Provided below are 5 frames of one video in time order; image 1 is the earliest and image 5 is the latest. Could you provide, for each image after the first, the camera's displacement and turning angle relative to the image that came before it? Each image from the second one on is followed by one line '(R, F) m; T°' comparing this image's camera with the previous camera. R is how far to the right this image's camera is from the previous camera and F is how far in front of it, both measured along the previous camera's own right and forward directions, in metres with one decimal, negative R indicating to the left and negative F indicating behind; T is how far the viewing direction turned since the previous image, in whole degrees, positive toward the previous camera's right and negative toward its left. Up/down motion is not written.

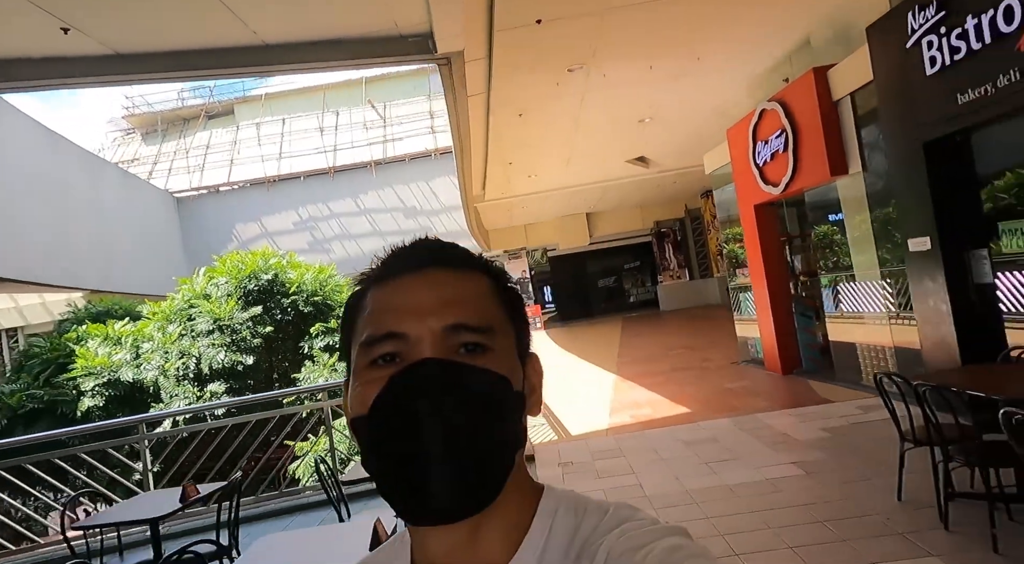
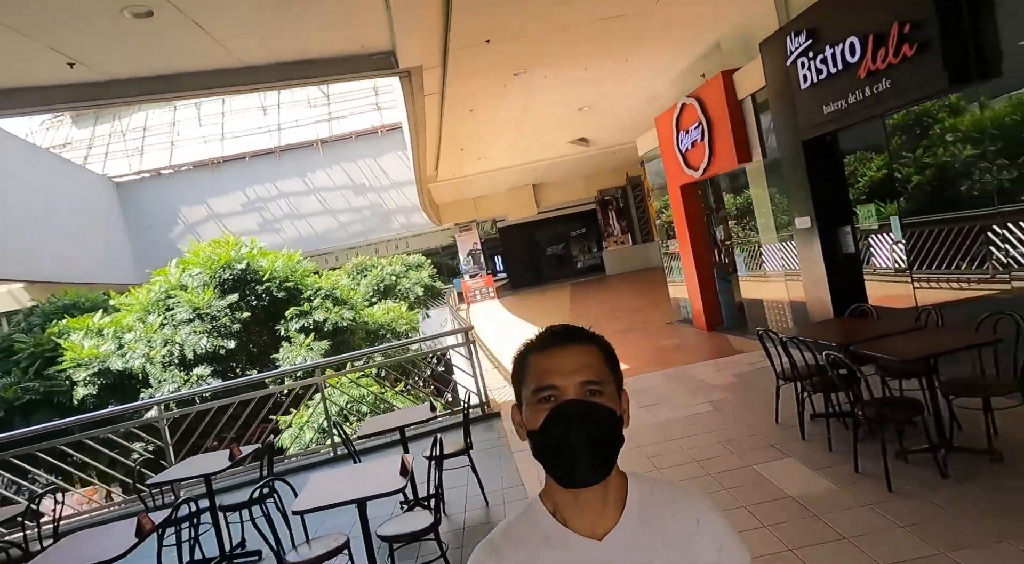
(-0.1, -0.8) m; +5°
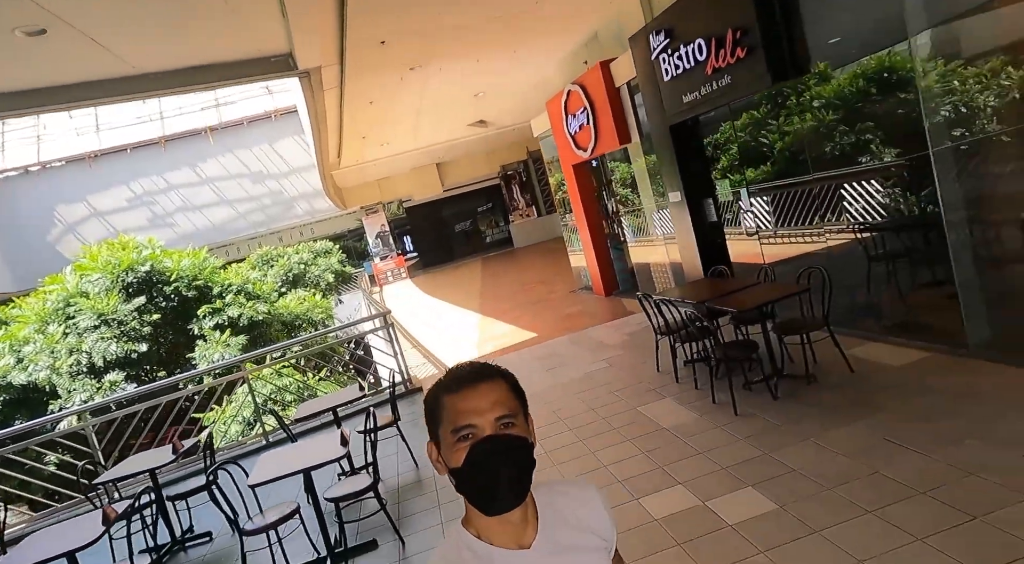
(0.0, -0.5) m; +8°
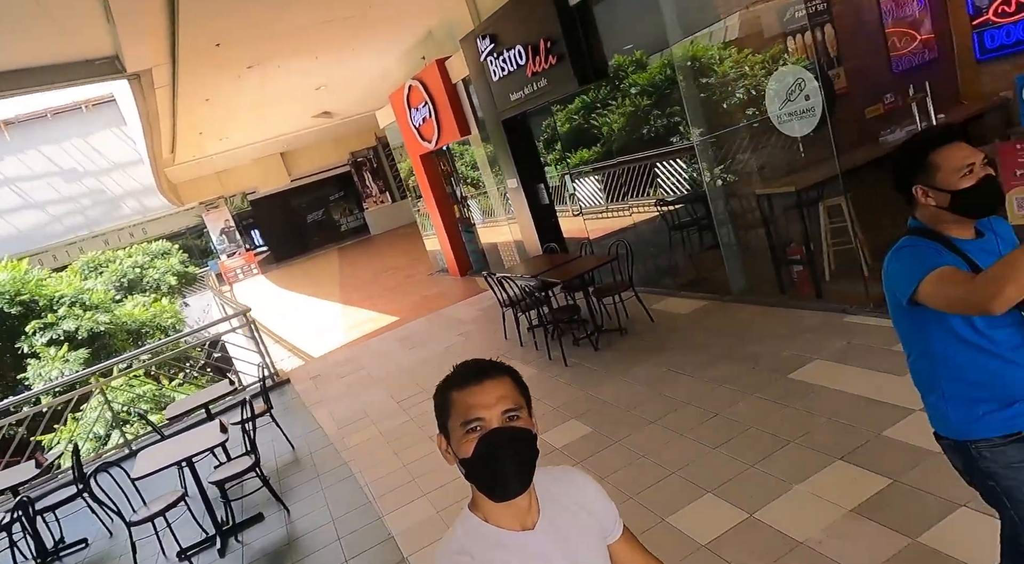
(0.0, -0.5) m; +13°
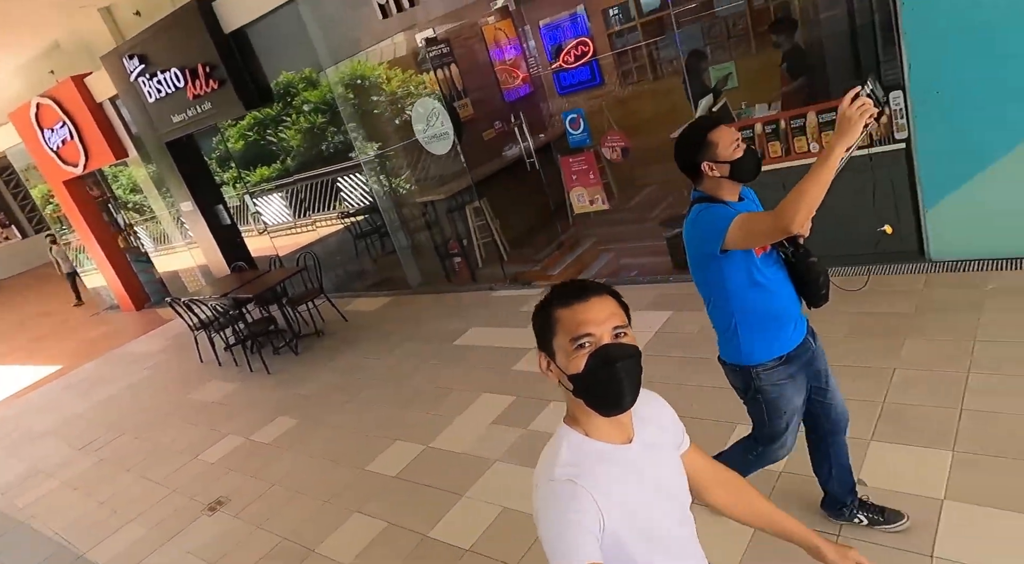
(0.0, -0.6) m; +27°
